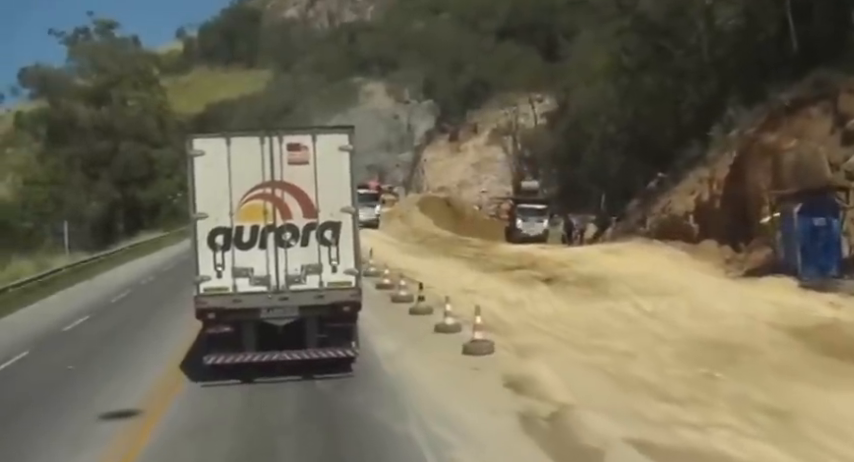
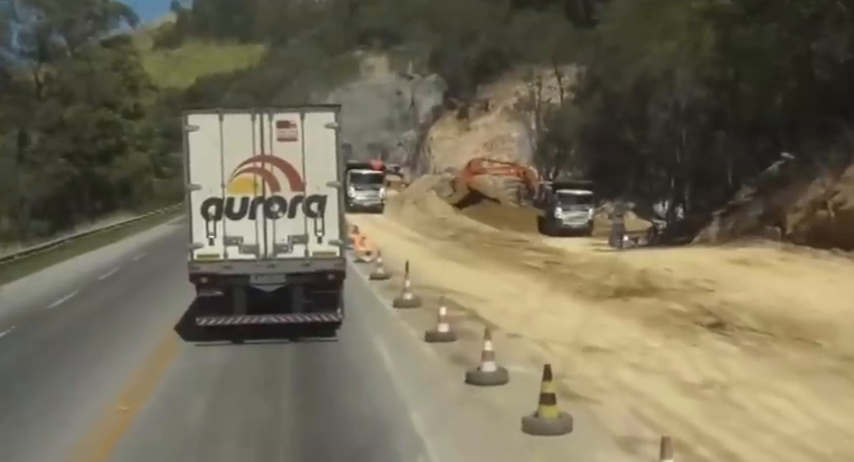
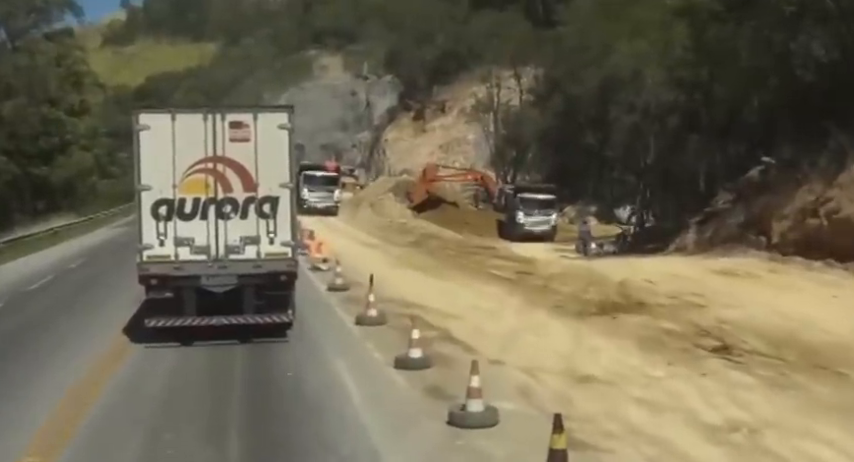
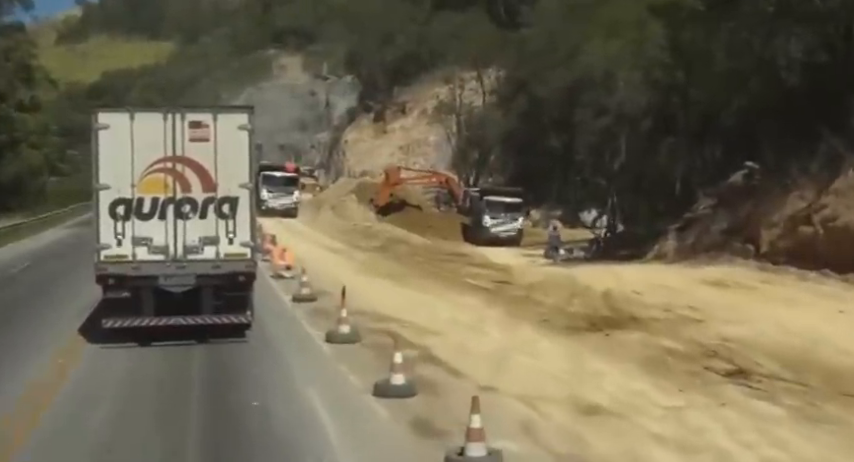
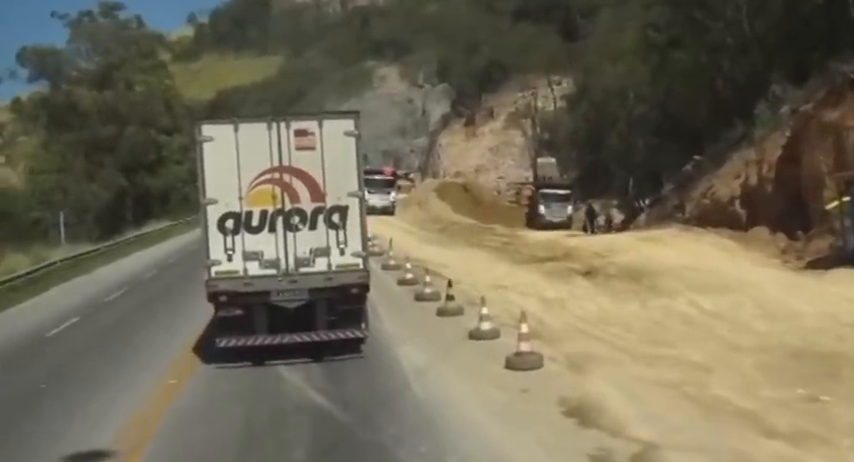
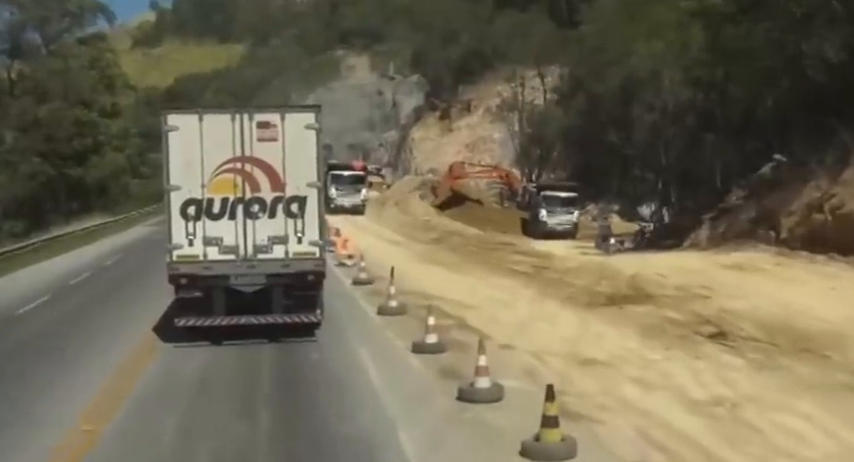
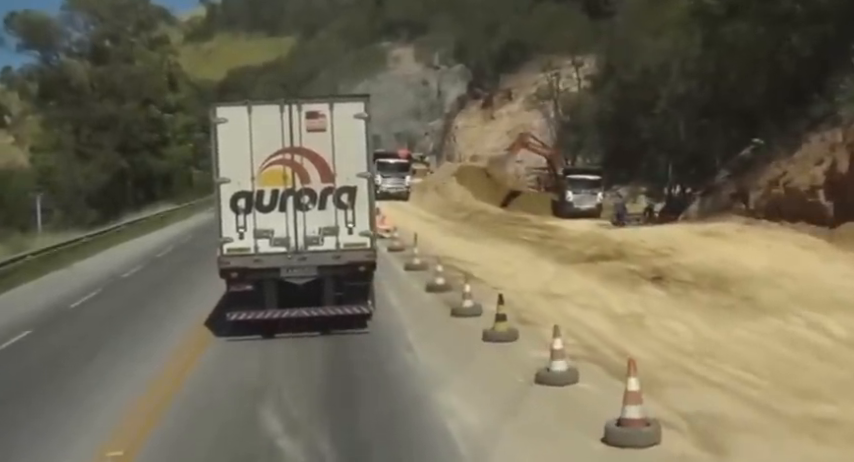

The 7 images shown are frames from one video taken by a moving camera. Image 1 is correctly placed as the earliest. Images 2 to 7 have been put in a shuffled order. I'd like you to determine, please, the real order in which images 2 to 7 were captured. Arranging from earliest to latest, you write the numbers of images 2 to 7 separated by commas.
5, 7, 2, 6, 3, 4
